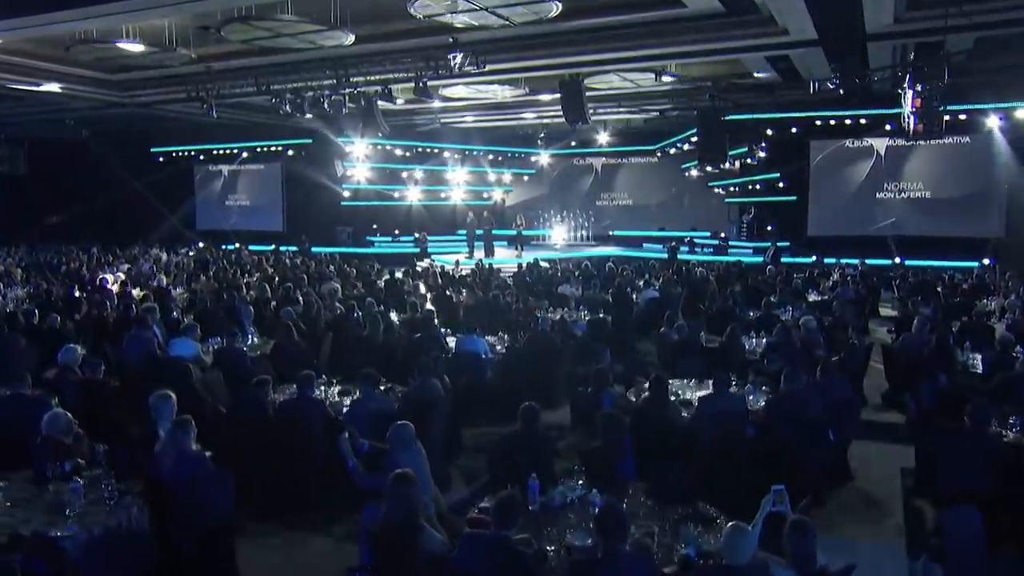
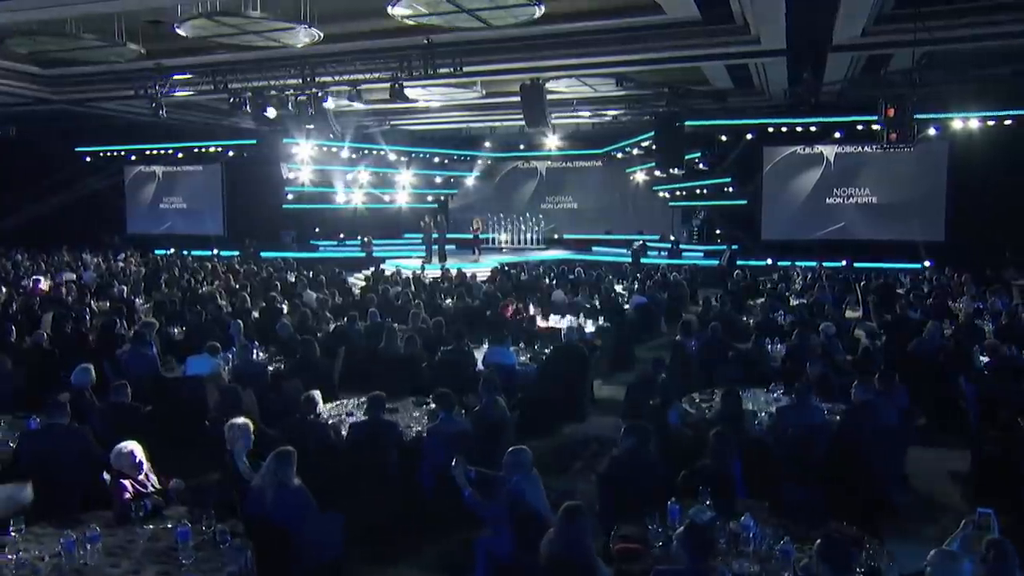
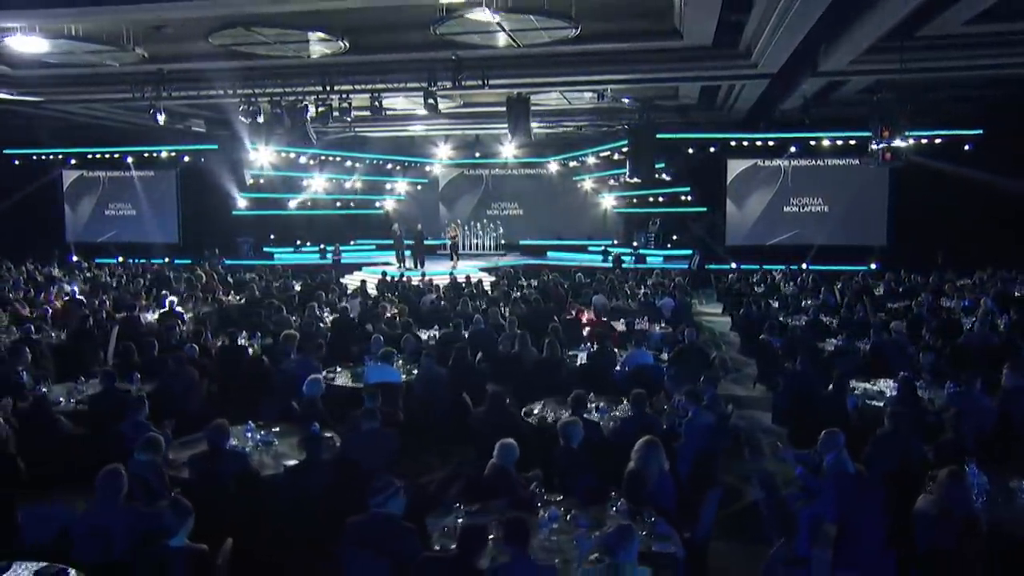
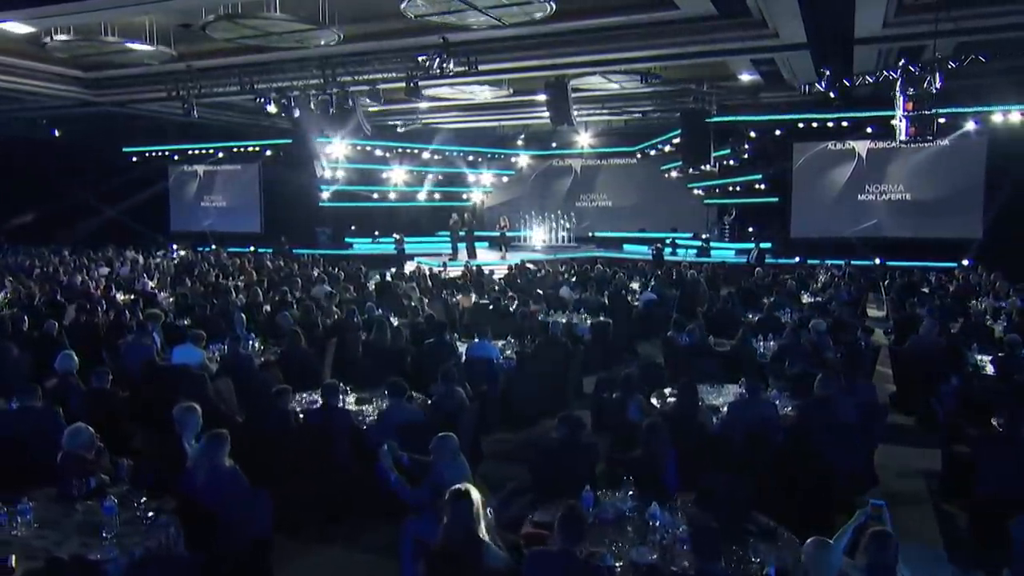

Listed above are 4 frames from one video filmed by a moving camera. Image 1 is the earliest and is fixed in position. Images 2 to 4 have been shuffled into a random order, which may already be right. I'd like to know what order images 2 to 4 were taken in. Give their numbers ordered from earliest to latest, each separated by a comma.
4, 2, 3
